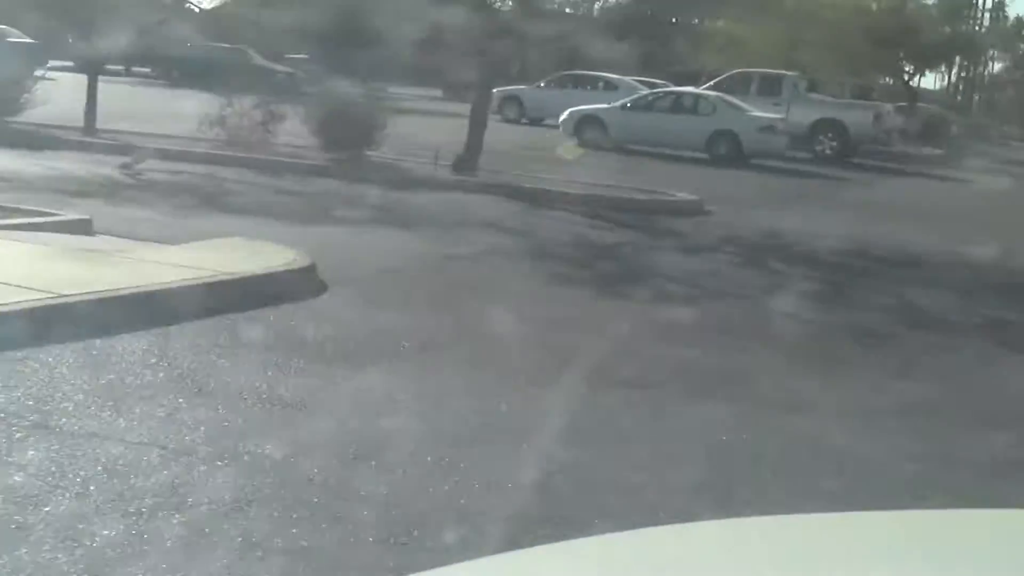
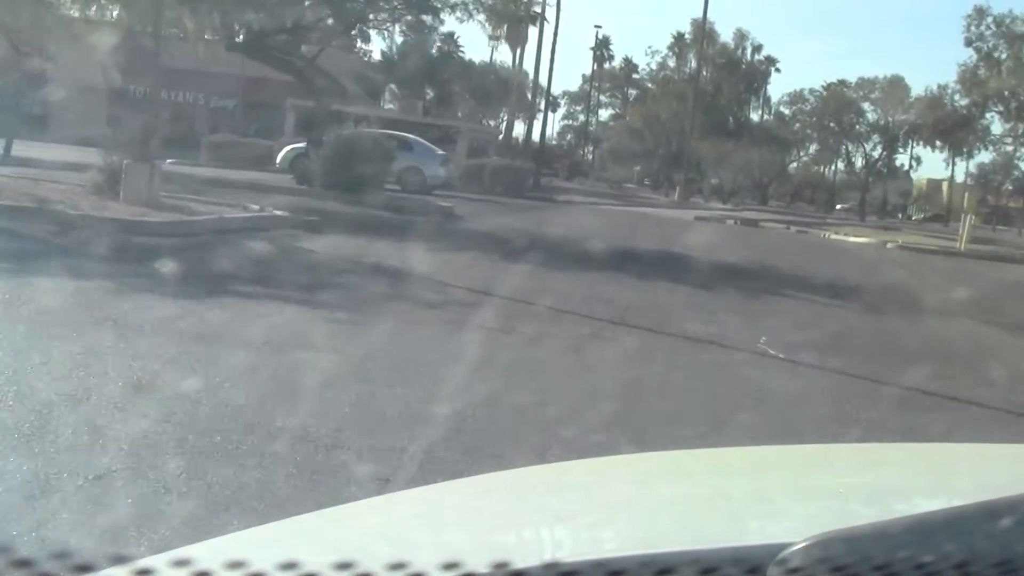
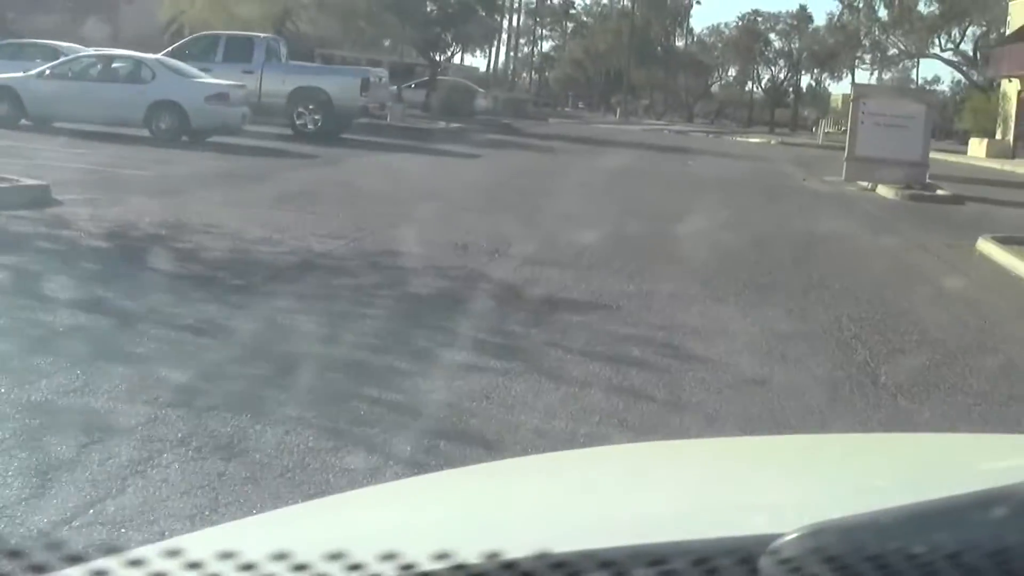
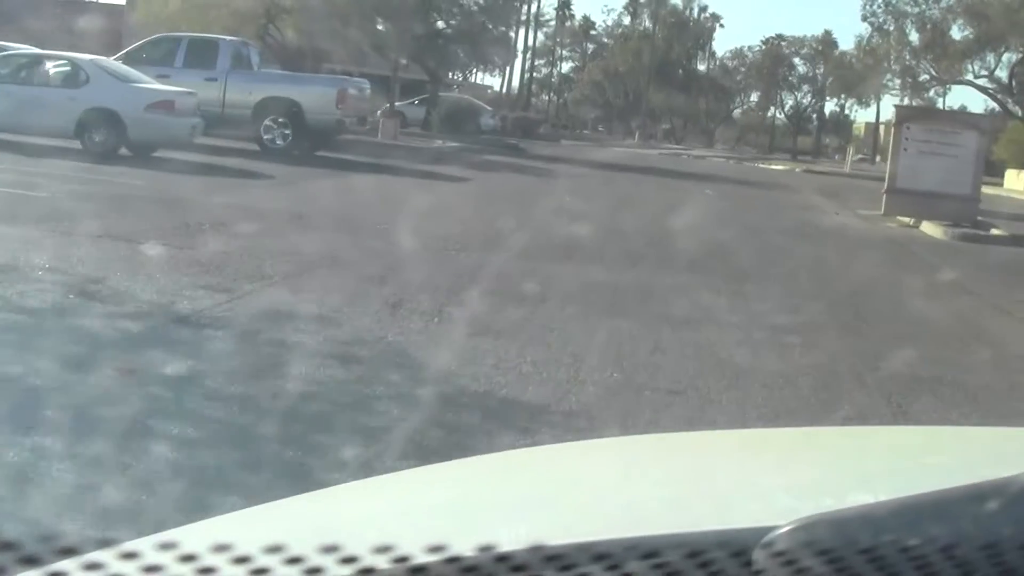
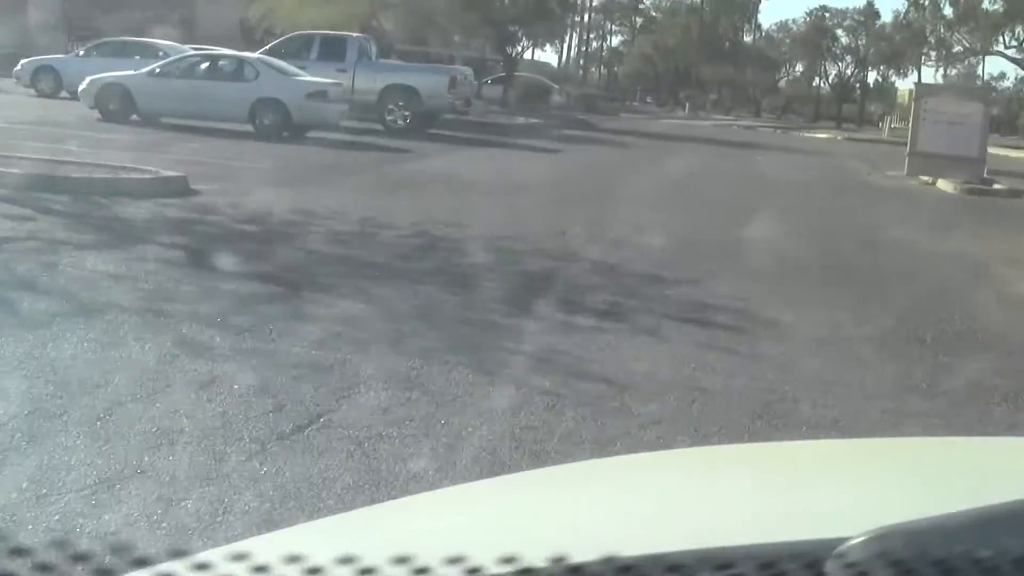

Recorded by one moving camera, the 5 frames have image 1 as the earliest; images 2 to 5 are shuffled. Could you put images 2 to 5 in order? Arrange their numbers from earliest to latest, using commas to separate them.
5, 3, 4, 2
